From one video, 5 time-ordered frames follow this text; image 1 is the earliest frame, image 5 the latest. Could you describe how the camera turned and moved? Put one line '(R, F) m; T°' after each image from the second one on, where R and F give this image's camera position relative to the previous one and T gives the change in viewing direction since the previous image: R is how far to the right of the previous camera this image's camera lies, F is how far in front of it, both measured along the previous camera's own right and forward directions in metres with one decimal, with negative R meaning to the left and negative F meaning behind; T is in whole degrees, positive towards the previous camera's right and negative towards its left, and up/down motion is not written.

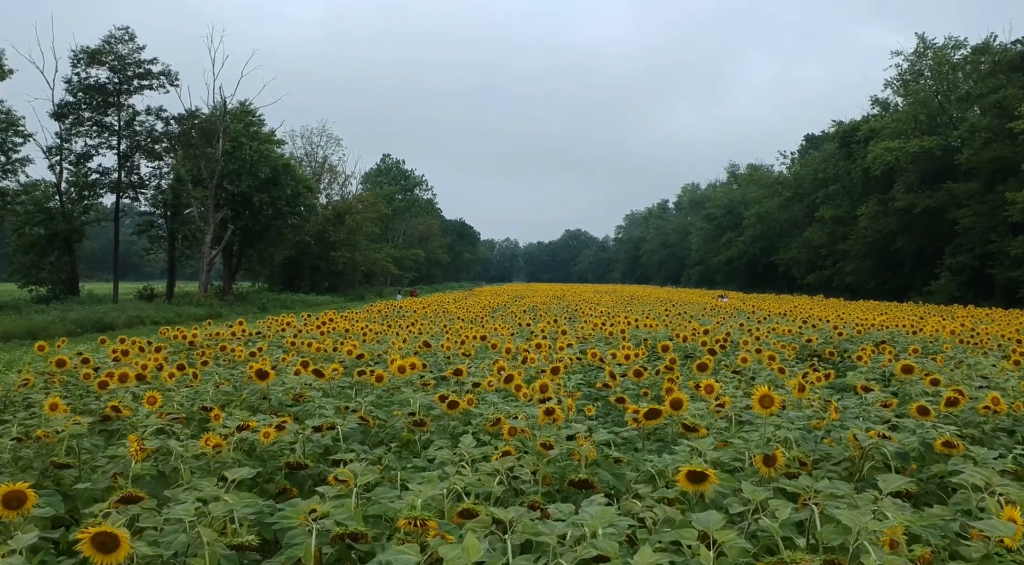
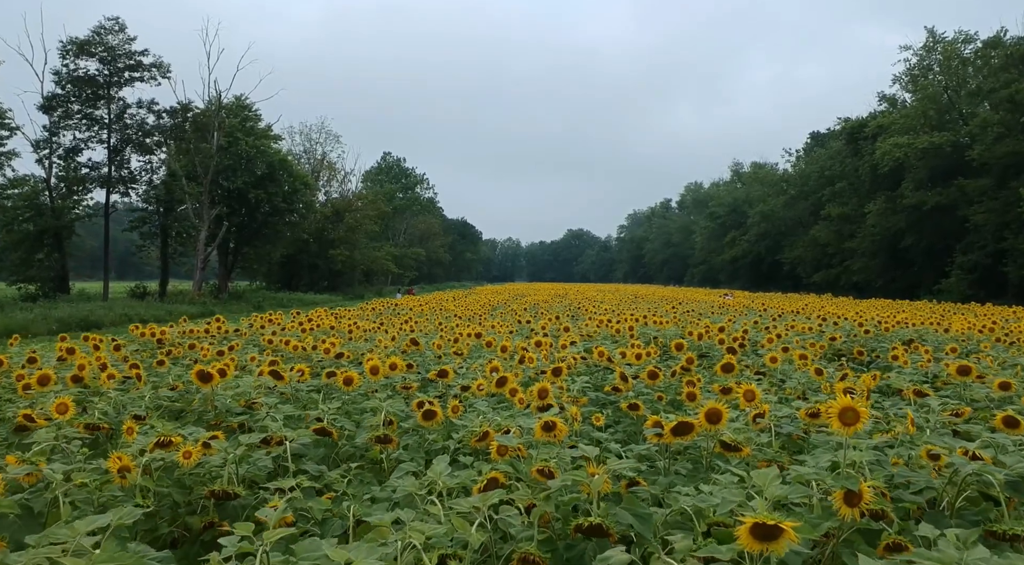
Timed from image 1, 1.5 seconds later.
(0.0, +0.7) m; 0°
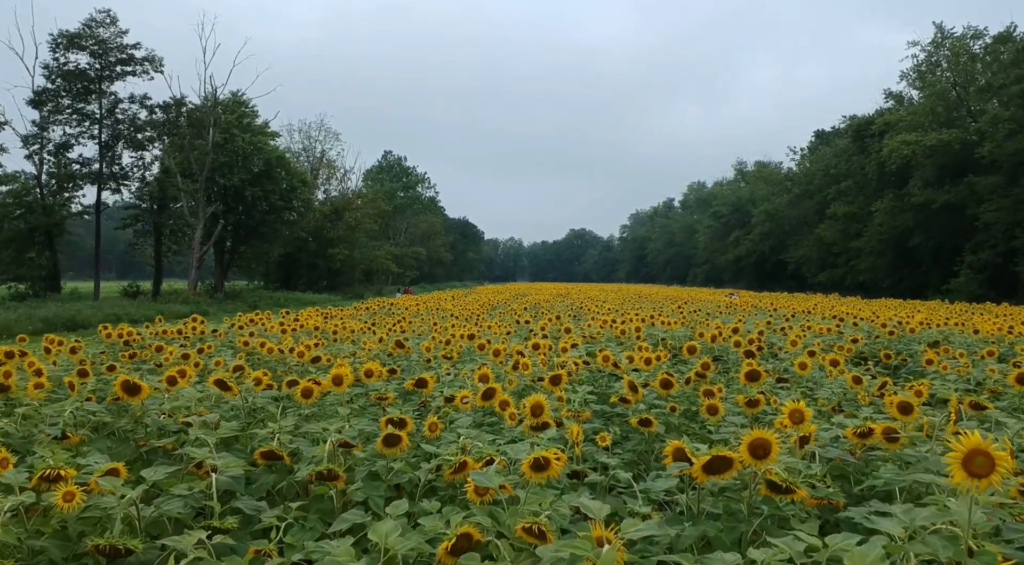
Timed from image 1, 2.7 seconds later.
(0.0, +0.6) m; 0°
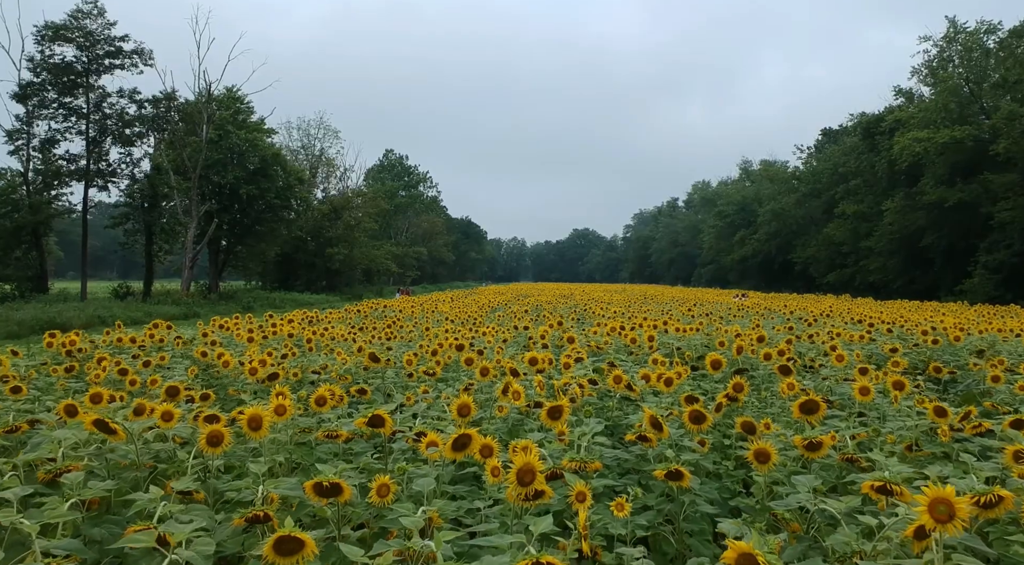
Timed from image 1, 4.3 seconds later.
(+0.1, +0.9) m; 0°
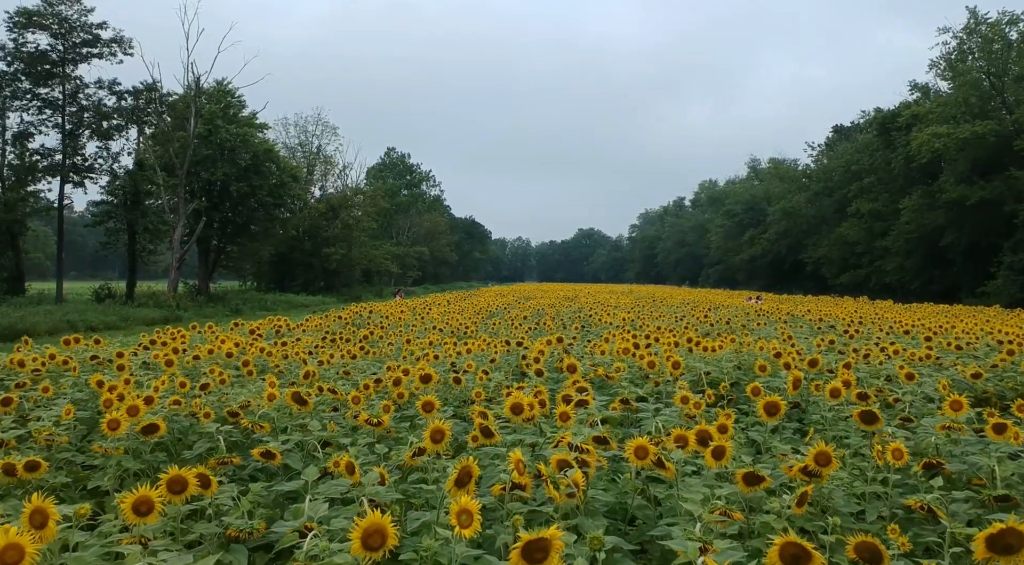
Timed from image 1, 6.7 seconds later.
(+0.1, +1.4) m; 0°
